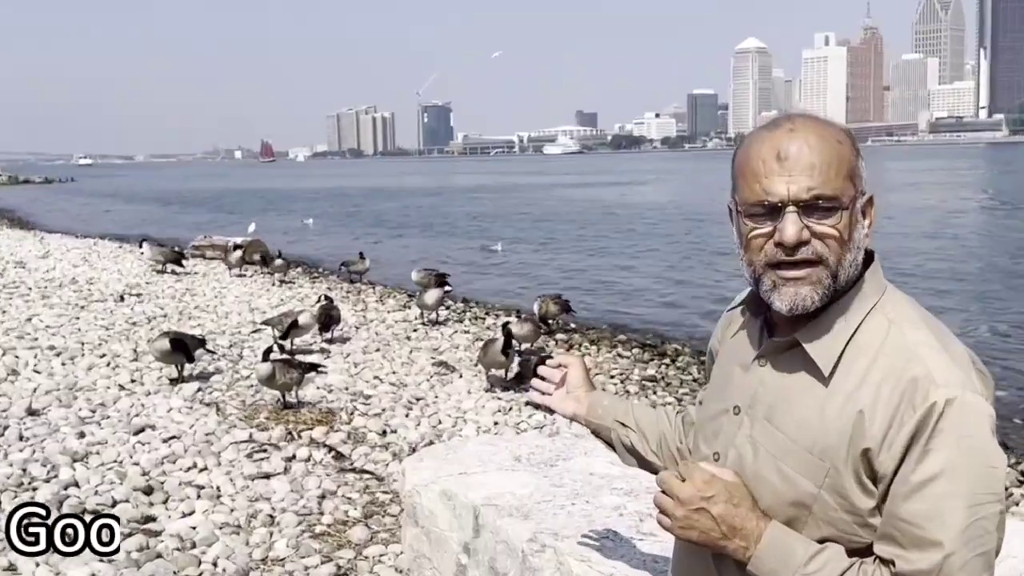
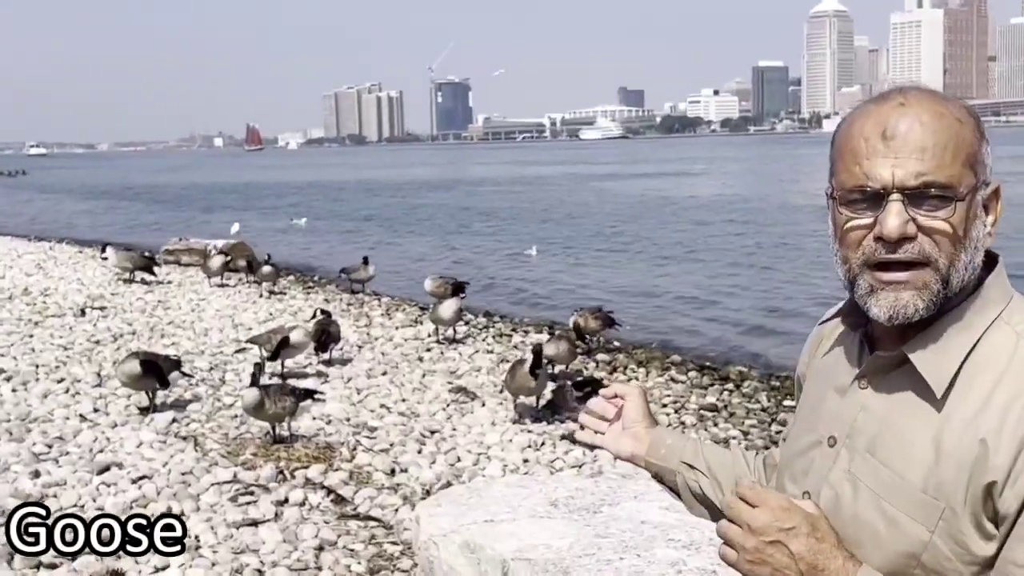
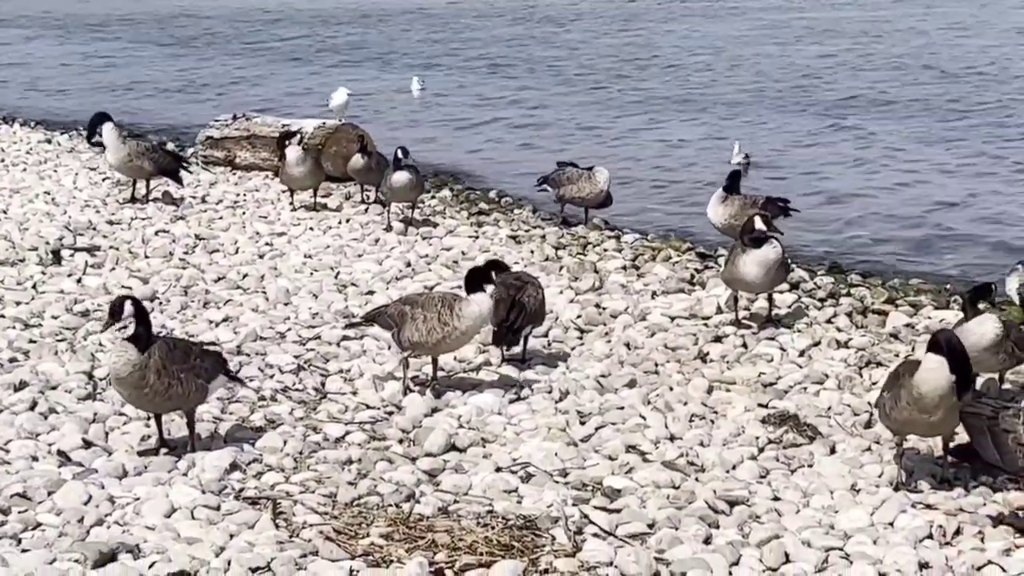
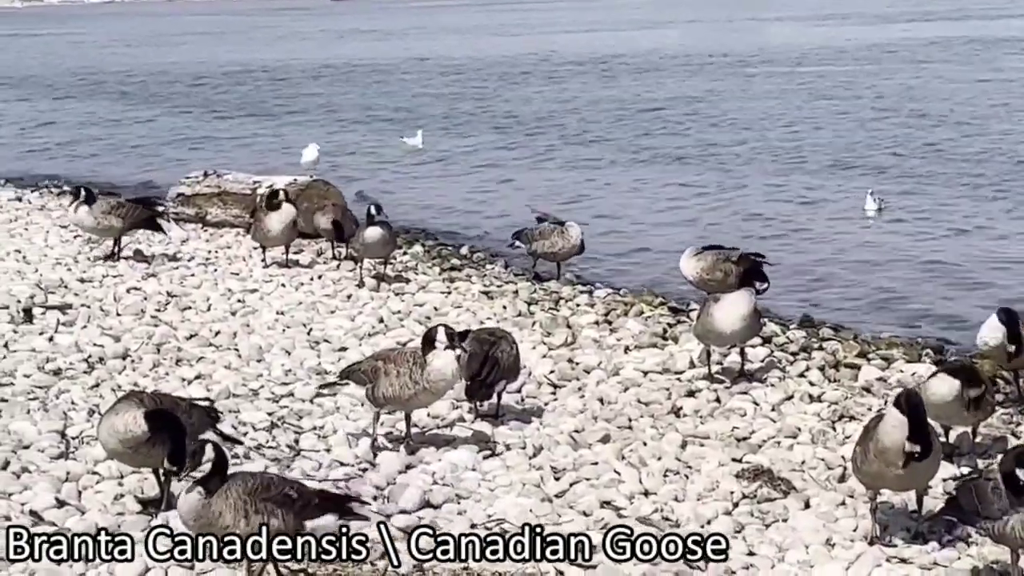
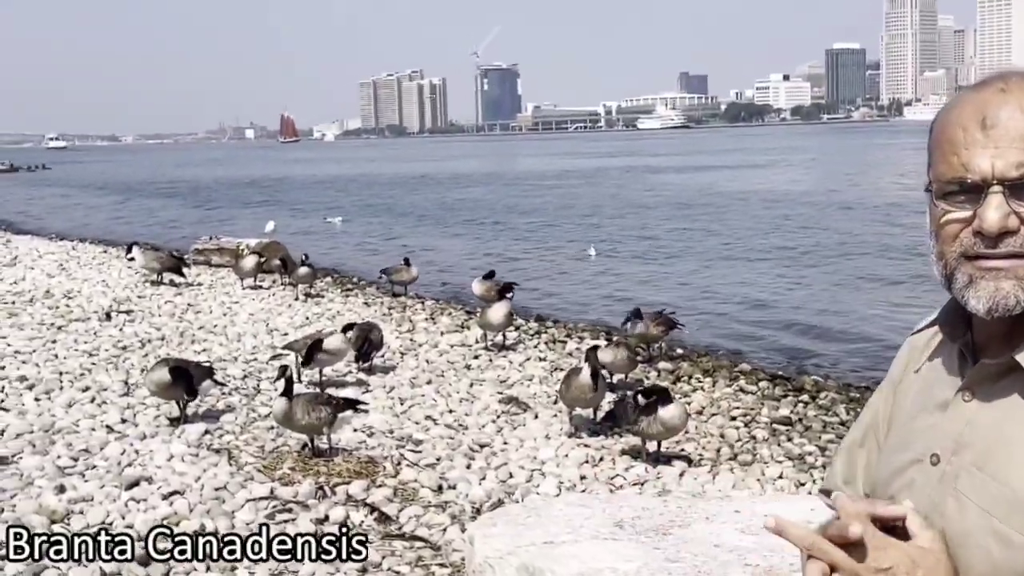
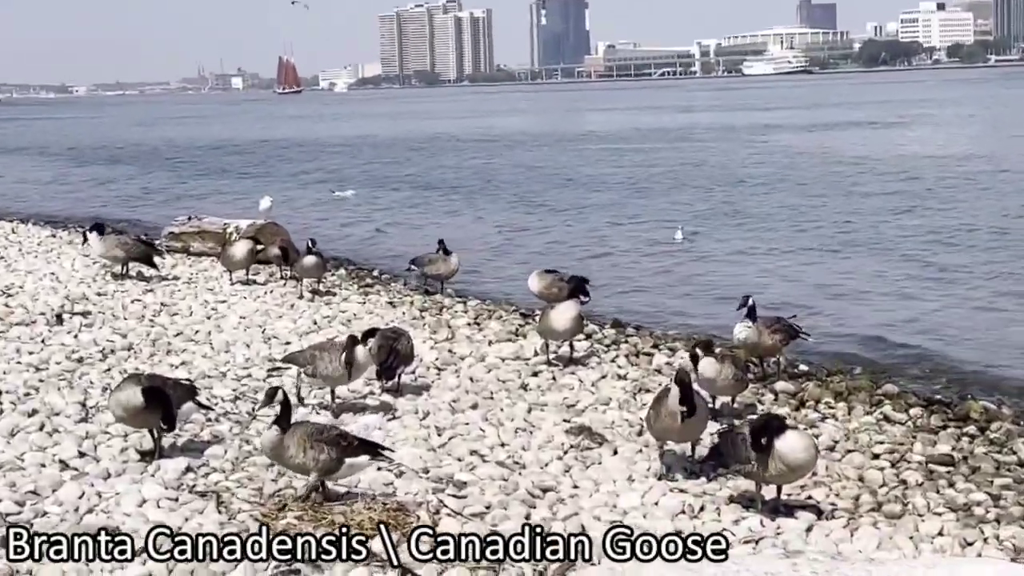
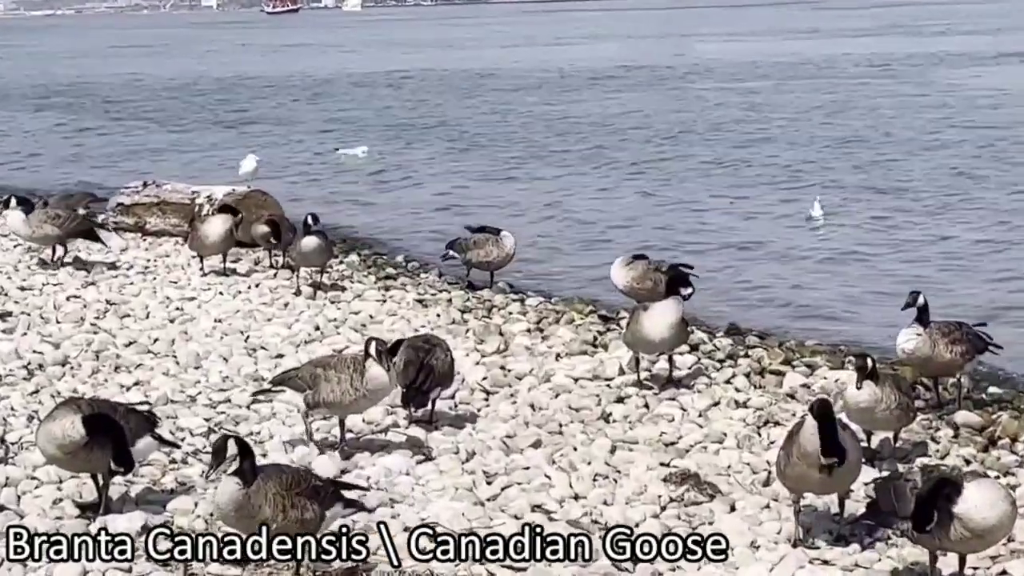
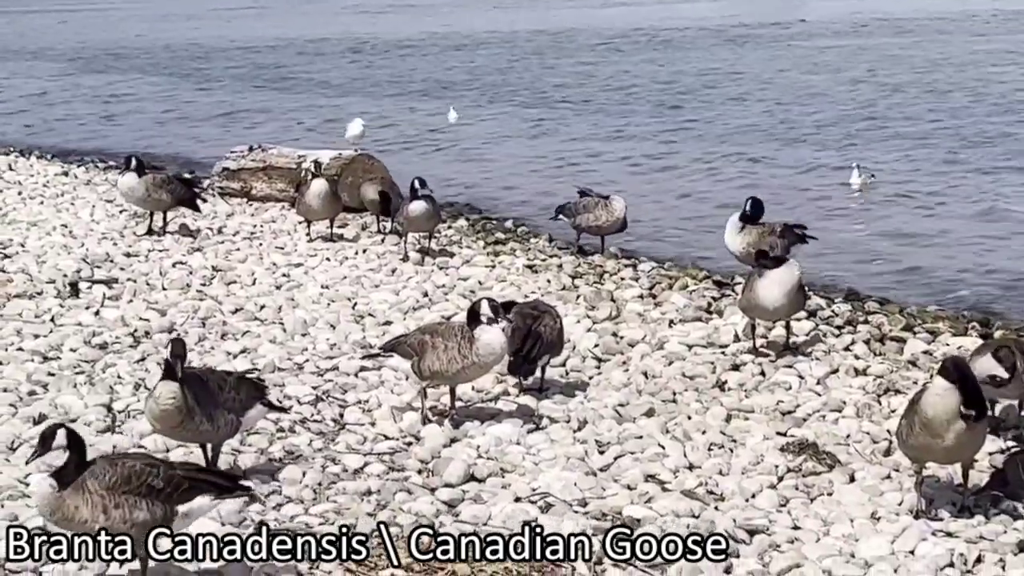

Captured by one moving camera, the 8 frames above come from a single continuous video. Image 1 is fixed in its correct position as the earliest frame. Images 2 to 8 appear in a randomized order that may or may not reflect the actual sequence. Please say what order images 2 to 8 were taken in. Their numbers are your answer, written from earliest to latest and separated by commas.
2, 5, 6, 7, 4, 8, 3
